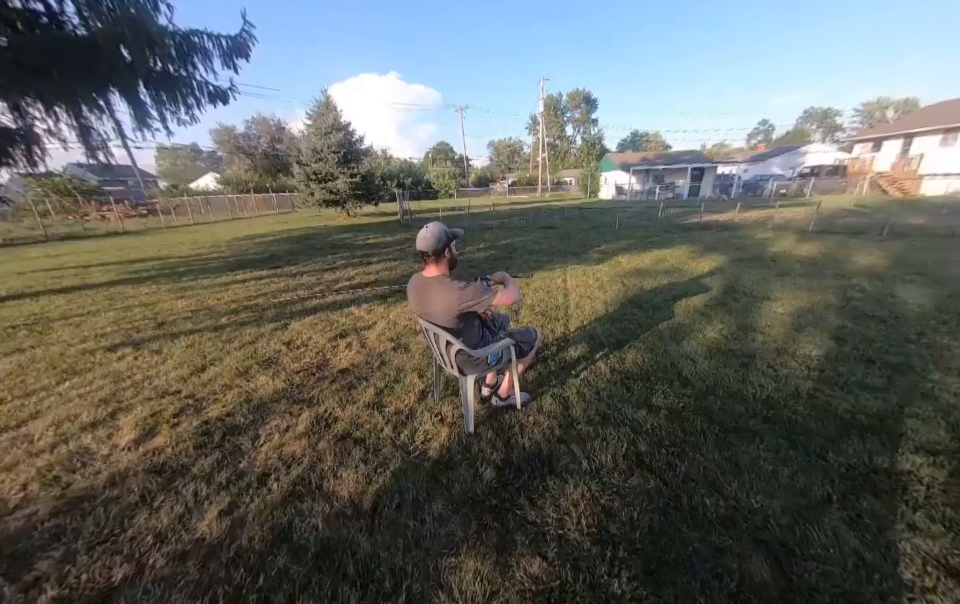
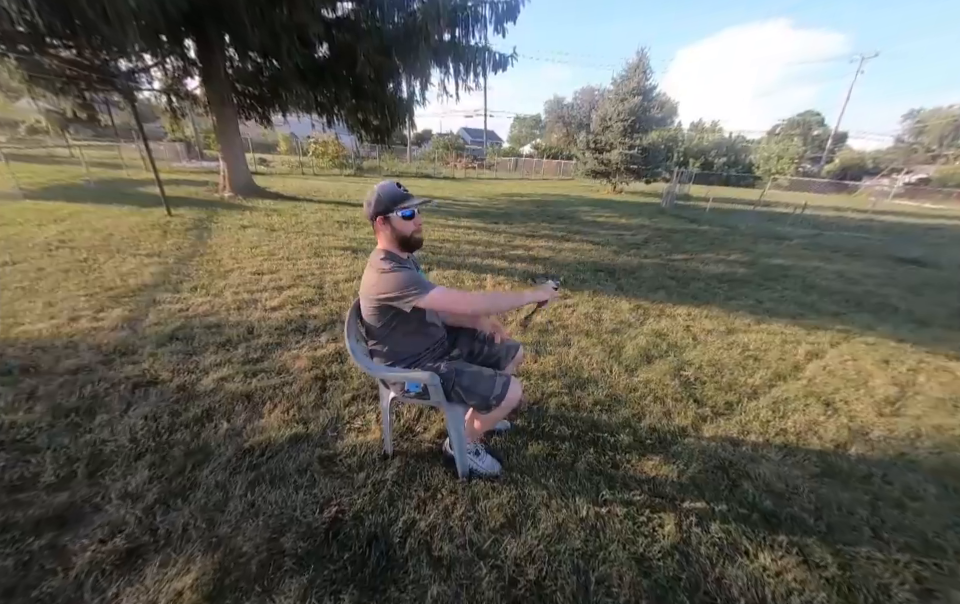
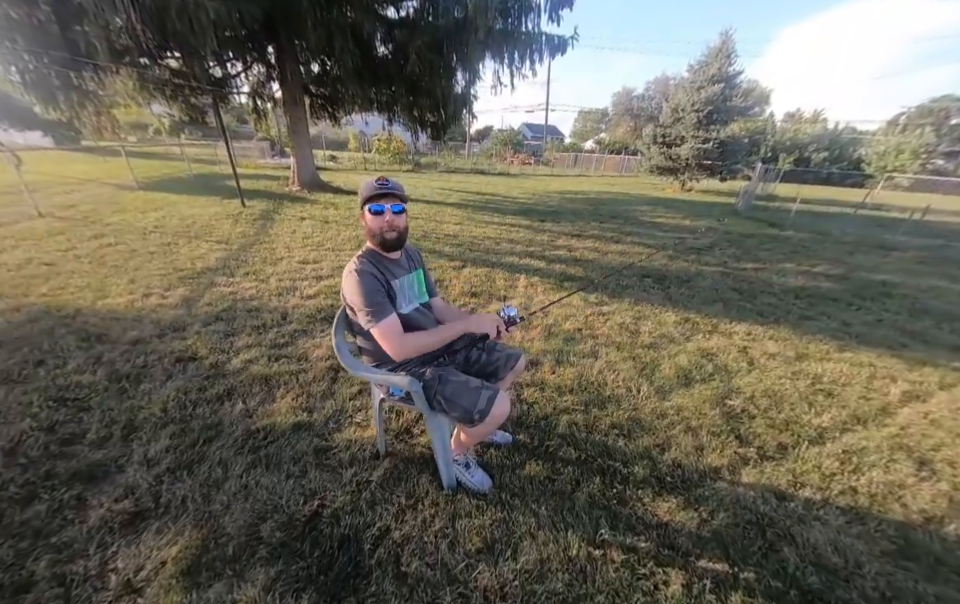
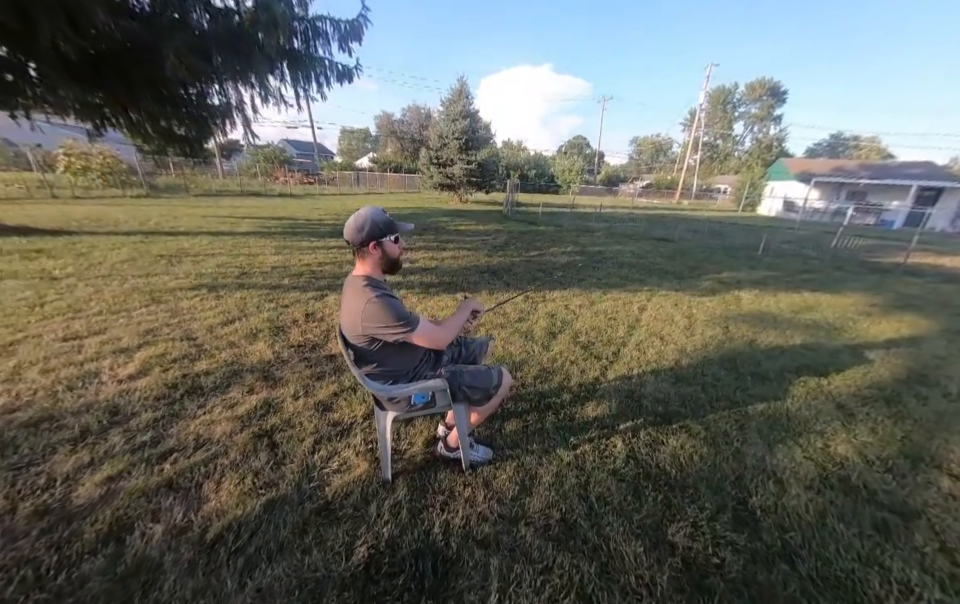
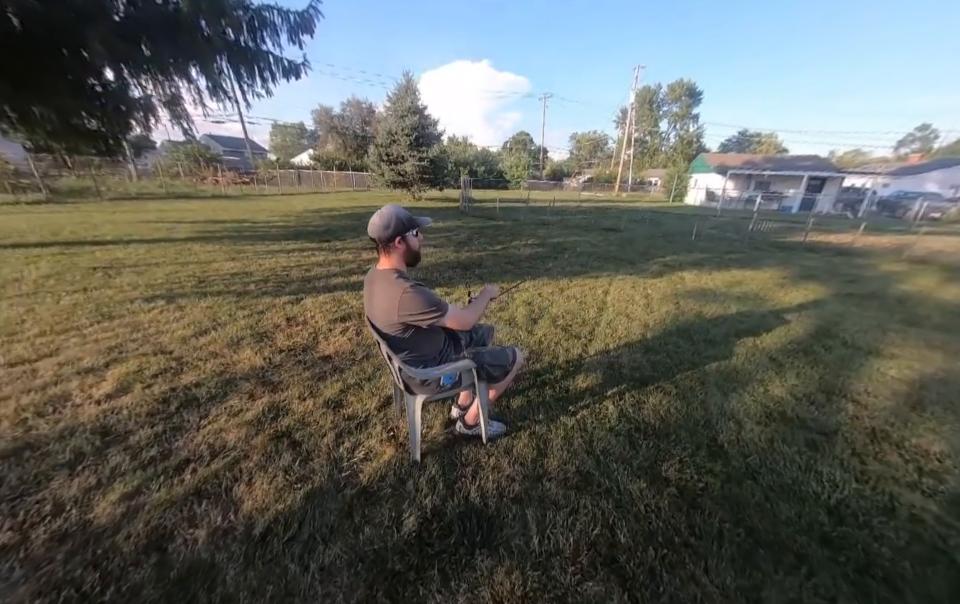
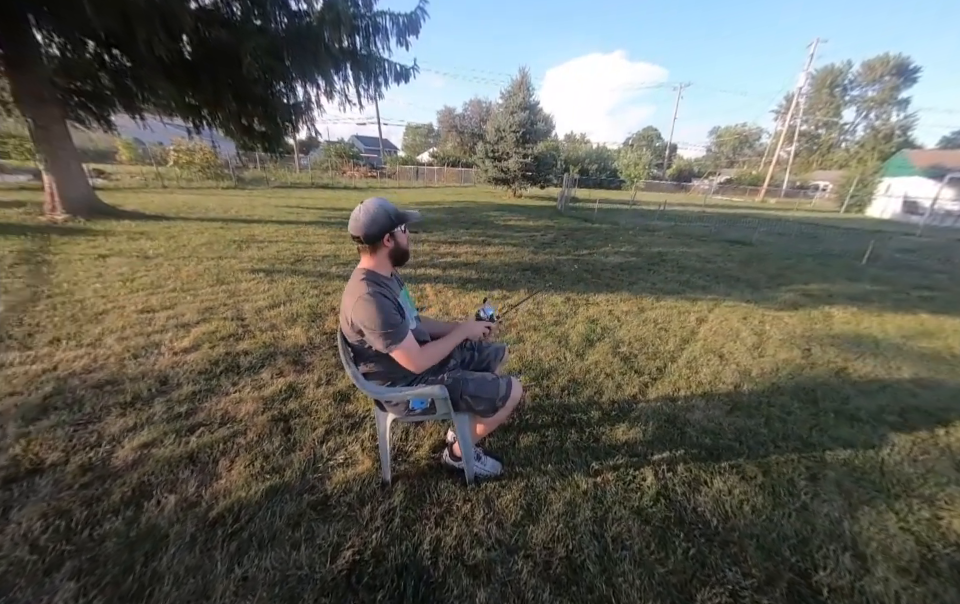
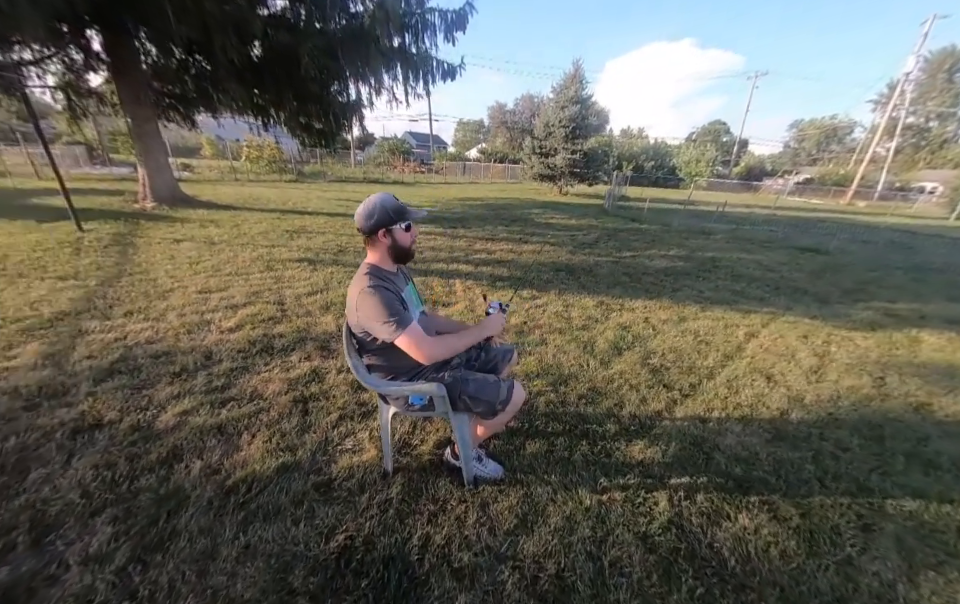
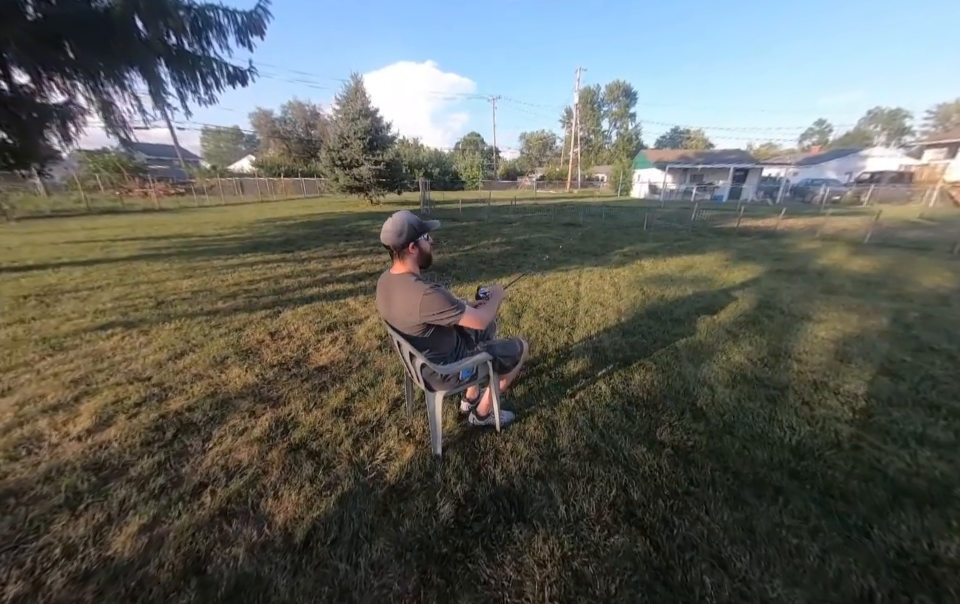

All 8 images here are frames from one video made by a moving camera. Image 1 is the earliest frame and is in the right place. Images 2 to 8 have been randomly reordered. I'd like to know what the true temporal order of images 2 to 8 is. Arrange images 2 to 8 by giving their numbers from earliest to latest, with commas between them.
8, 5, 4, 6, 7, 2, 3
